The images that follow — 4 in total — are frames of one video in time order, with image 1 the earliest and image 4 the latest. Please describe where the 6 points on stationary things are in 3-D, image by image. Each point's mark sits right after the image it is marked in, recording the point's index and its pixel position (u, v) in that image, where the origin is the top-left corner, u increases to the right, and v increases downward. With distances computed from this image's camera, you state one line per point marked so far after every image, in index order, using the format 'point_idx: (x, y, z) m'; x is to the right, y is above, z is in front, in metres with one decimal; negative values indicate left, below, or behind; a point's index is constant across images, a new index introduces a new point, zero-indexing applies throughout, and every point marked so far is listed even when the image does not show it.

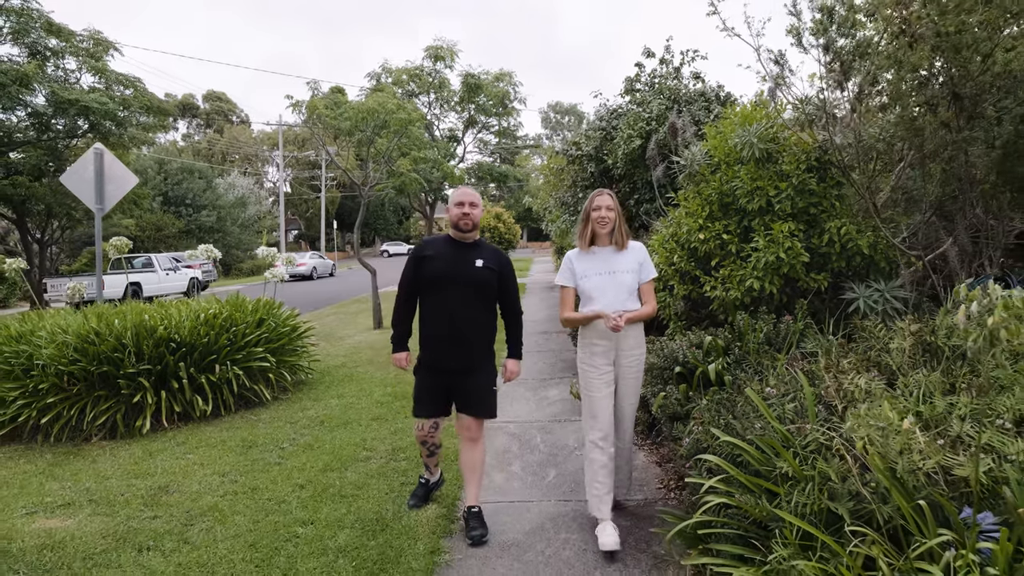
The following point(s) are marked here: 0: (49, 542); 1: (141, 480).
0: (-2.5, -1.4, +3.2) m
1: (-2.6, -1.3, +4.2) m
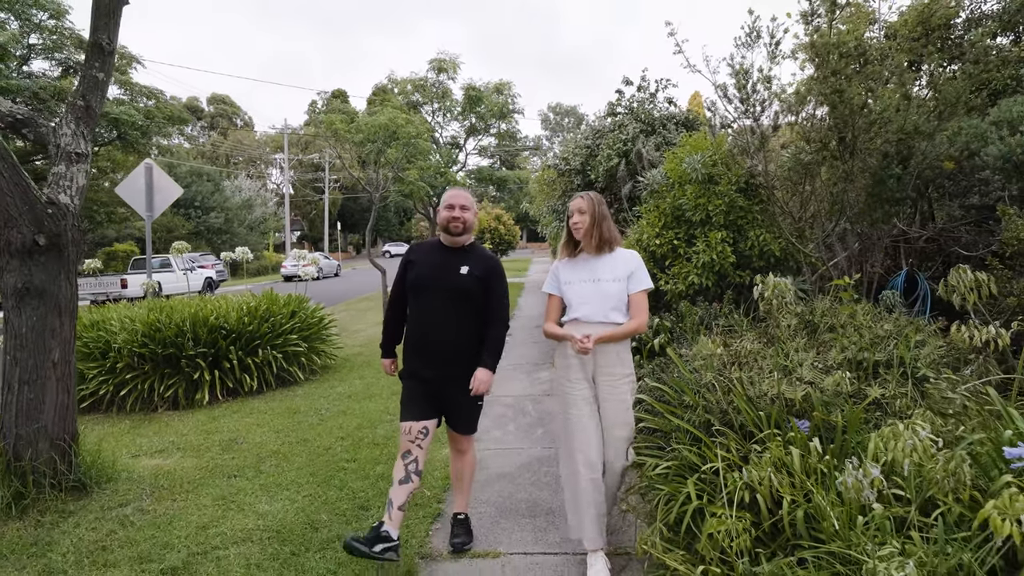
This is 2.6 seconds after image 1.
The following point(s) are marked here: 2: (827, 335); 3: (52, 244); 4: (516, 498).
0: (-2.5, -1.3, +4.3) m
1: (-2.6, -1.3, +5.2) m
2: (+1.9, -0.2, +3.6) m
3: (-2.7, +0.3, +3.6) m
4: (0.0, -1.3, +3.8) m
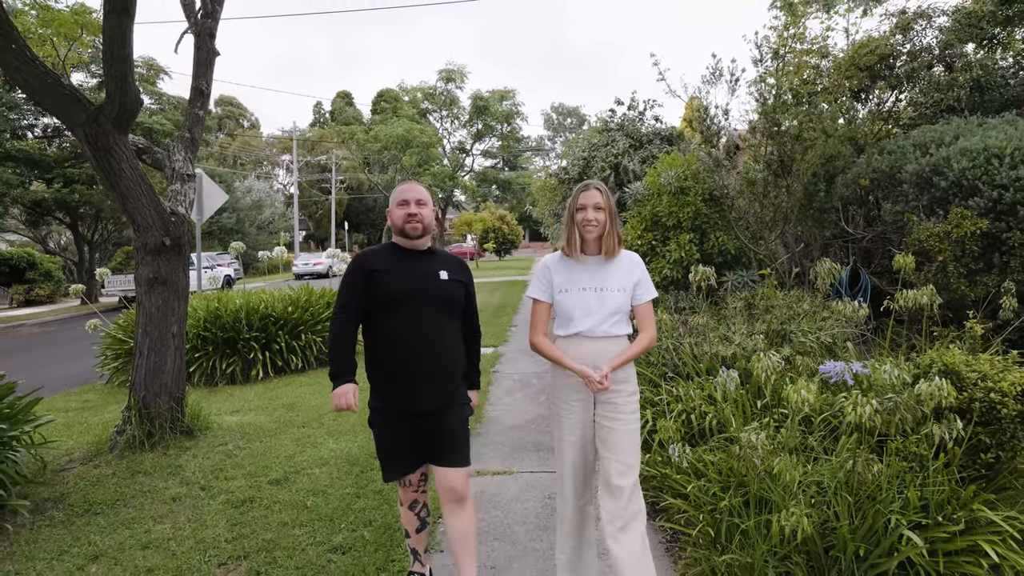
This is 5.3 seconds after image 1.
0: (-2.4, -1.2, +5.5) m
1: (-2.5, -1.2, +6.4) m
2: (+1.9, -0.2, +4.7) m
3: (-2.6, +0.3, +4.7) m
4: (+0.1, -1.3, +4.9) m
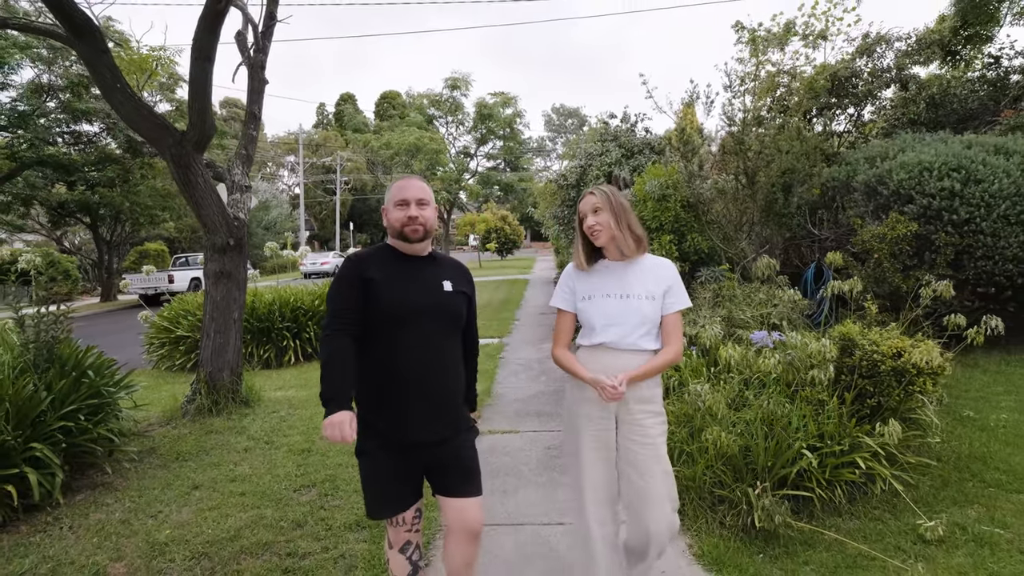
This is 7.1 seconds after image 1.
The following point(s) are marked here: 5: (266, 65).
0: (-2.4, -1.2, +6.4) m
1: (-2.5, -1.1, +7.3) m
2: (+2.0, -0.1, +5.7) m
3: (-2.6, +0.4, +5.7) m
4: (+0.1, -1.2, +5.9) m
5: (-2.5, +2.3, +6.2) m
